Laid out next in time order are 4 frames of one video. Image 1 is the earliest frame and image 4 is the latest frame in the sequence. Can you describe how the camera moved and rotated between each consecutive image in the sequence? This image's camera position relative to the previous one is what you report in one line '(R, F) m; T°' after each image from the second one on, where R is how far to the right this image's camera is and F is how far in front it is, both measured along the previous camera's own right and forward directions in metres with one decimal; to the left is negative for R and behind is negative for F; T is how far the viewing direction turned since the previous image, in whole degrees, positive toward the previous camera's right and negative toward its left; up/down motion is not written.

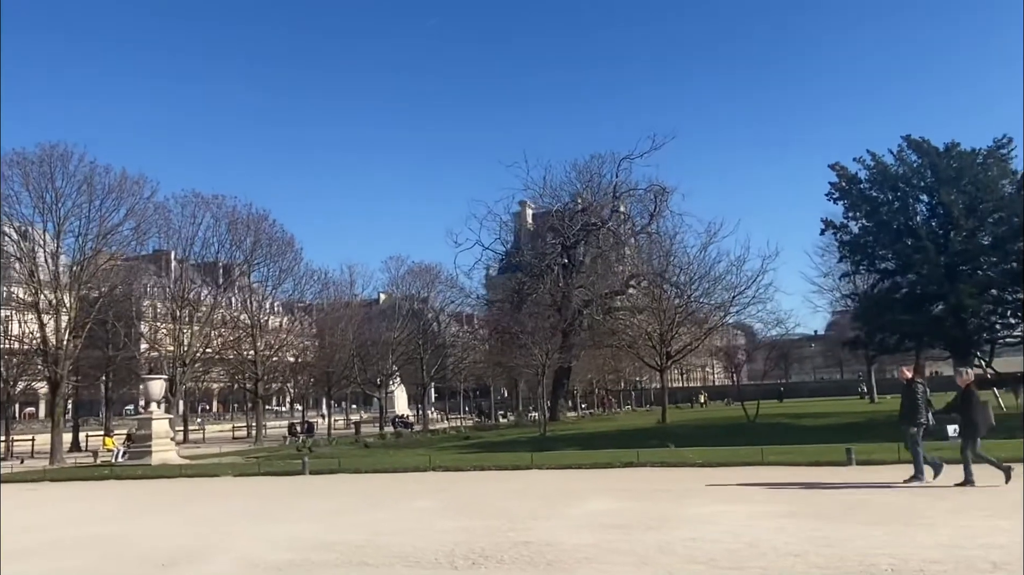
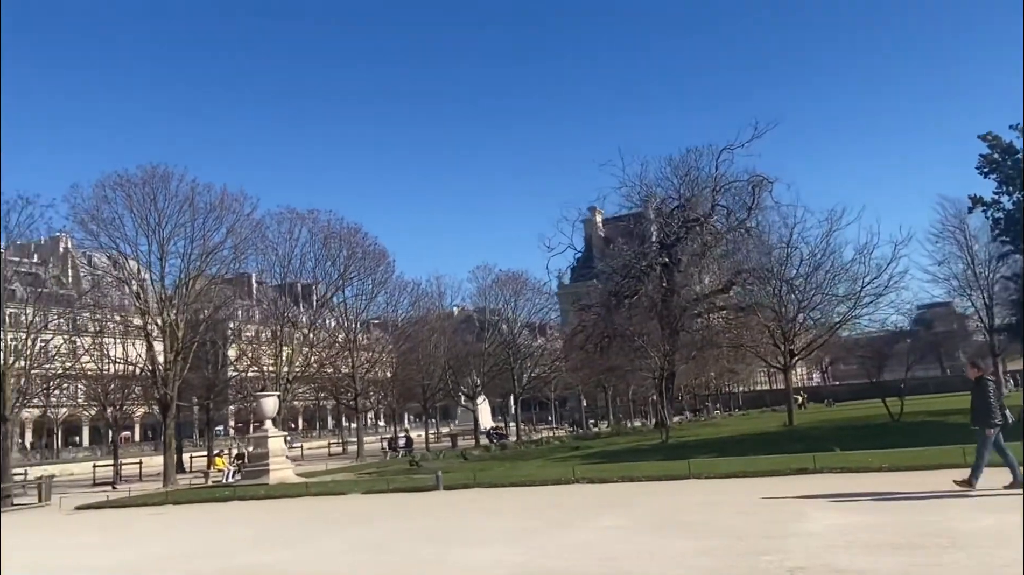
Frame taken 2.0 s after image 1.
(-1.4, +1.1) m; -5°
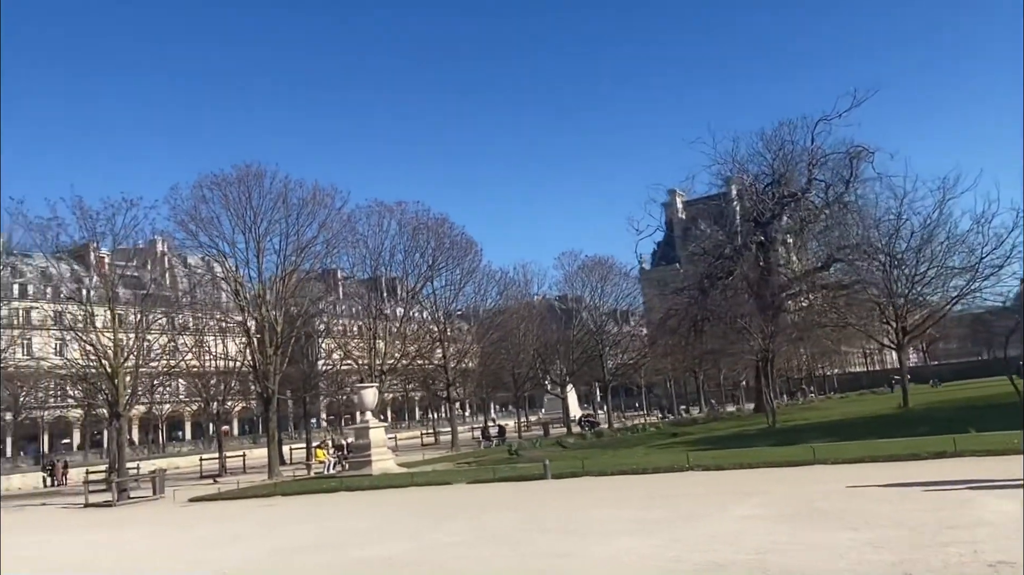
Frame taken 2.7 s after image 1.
(-0.5, +0.4) m; -5°
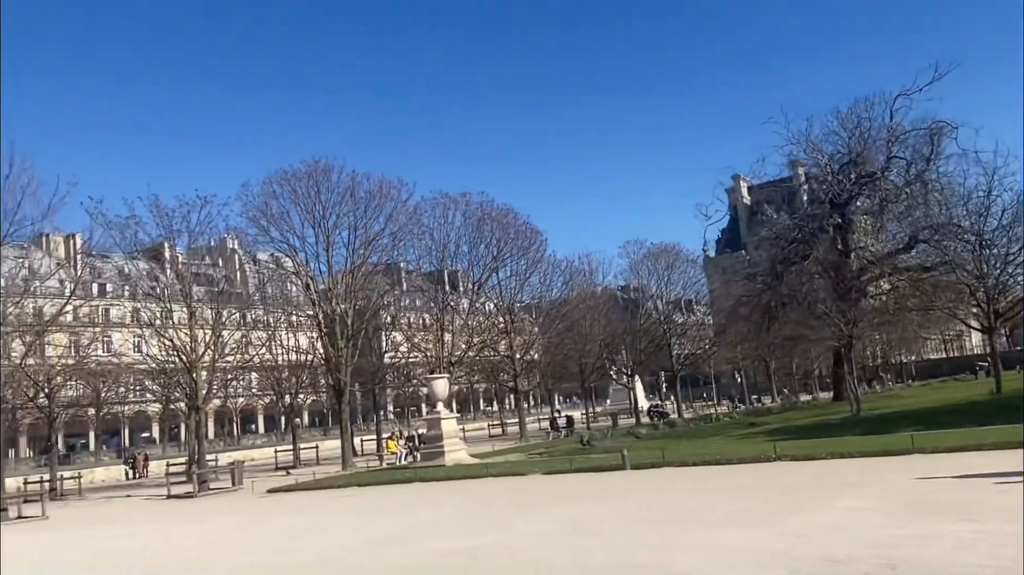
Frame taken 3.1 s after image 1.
(-0.3, +0.3) m; -4°
